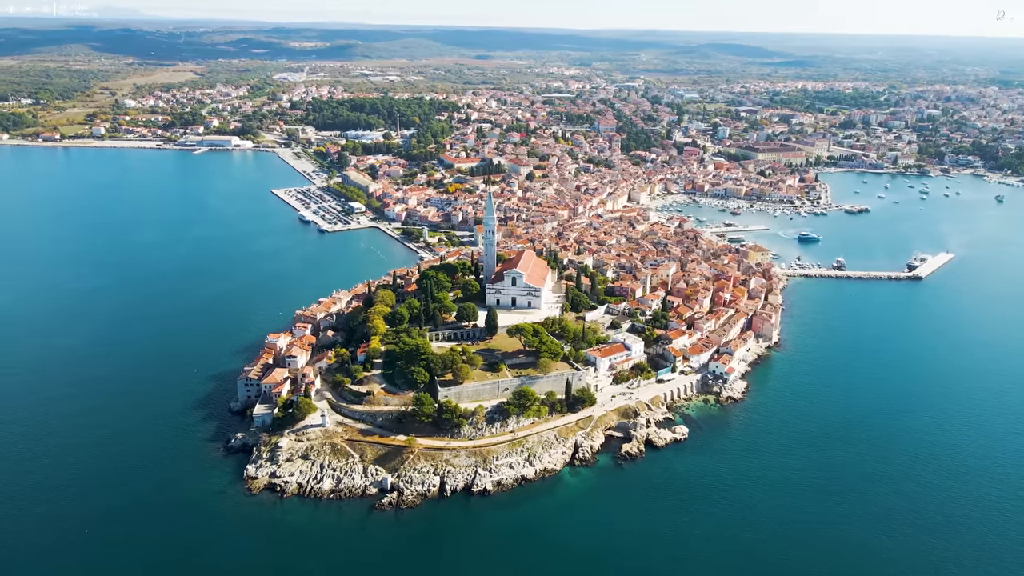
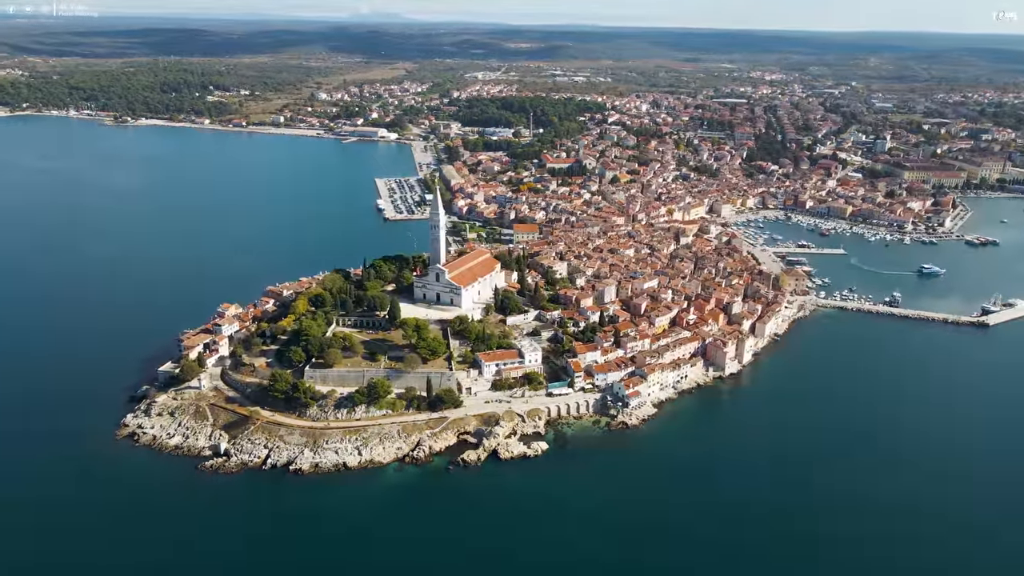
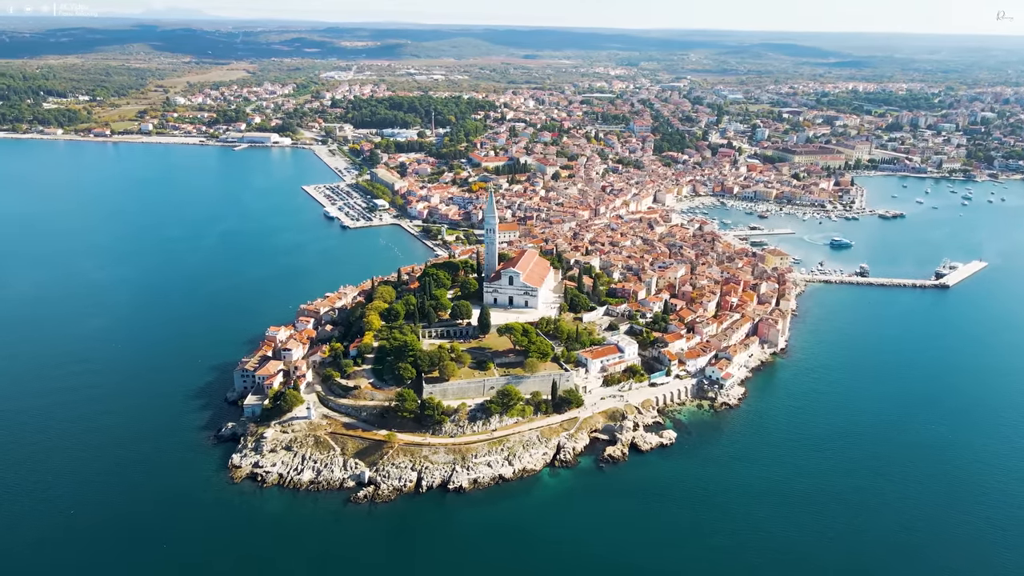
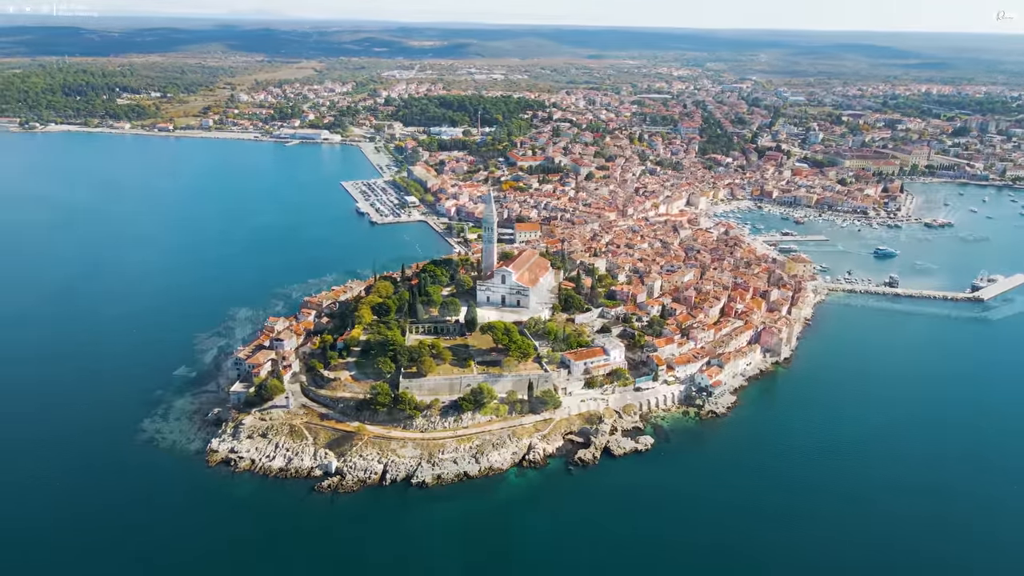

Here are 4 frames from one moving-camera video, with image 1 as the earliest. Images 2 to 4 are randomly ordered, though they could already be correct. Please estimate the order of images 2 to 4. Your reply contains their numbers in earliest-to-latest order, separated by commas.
3, 4, 2
